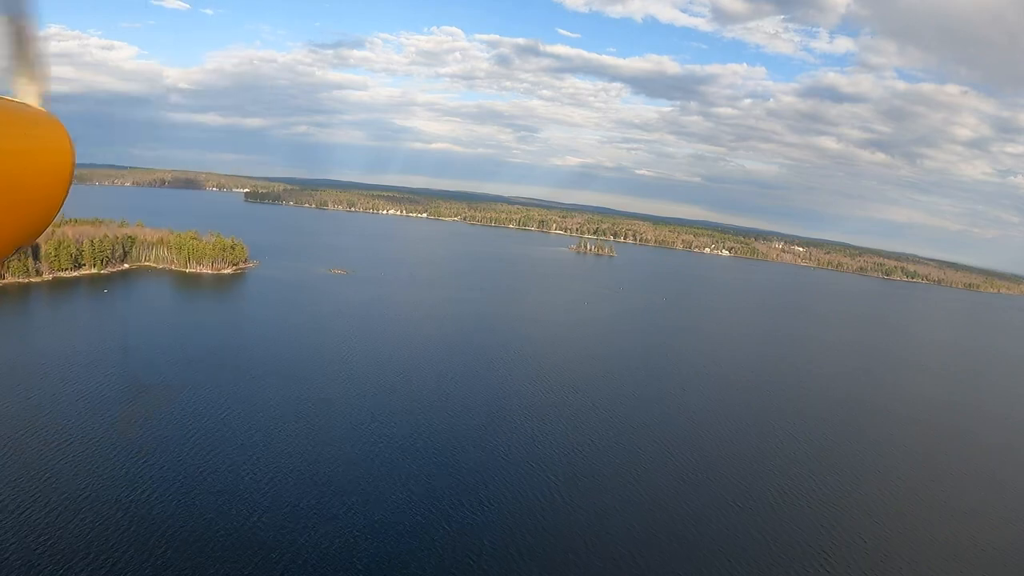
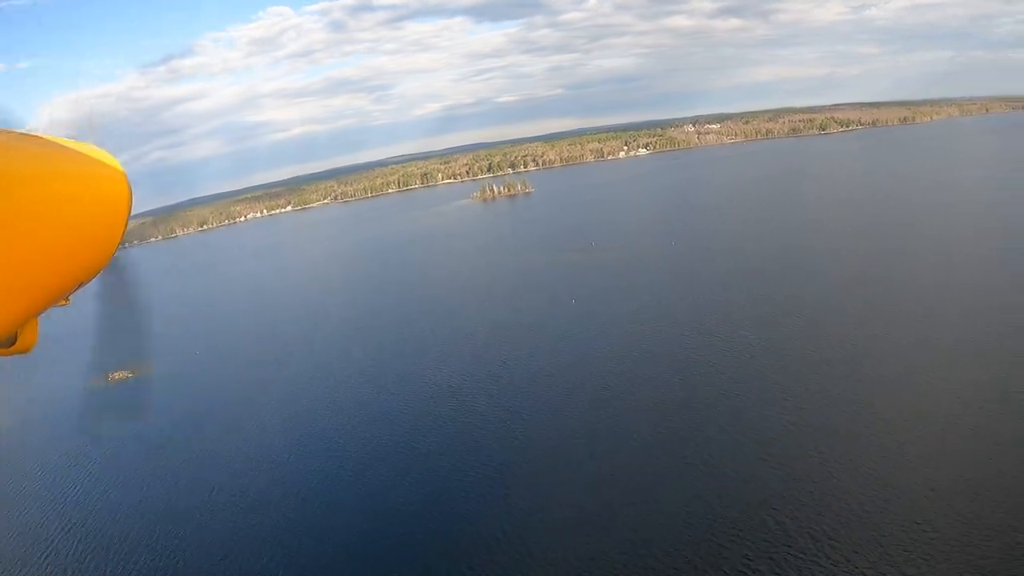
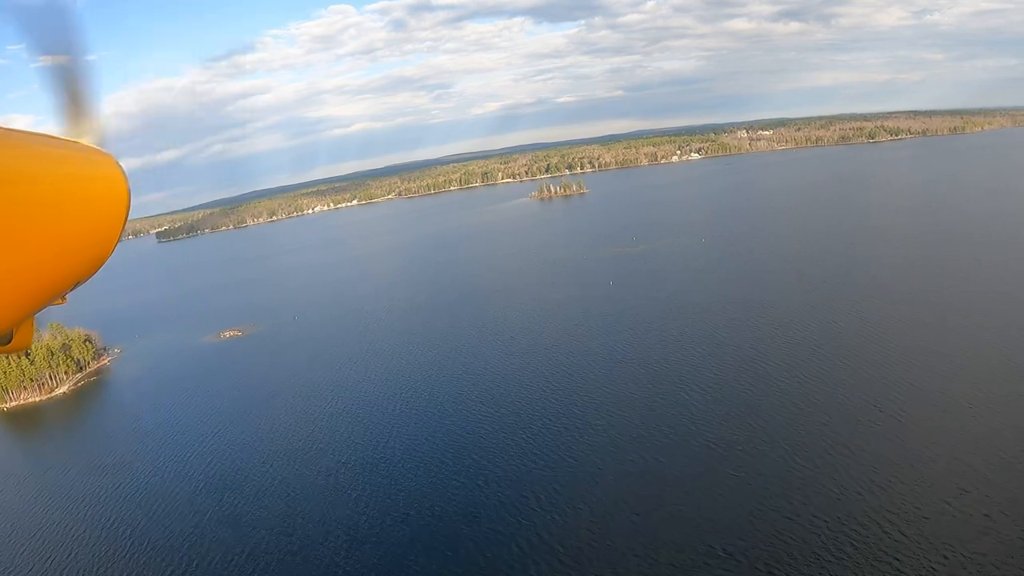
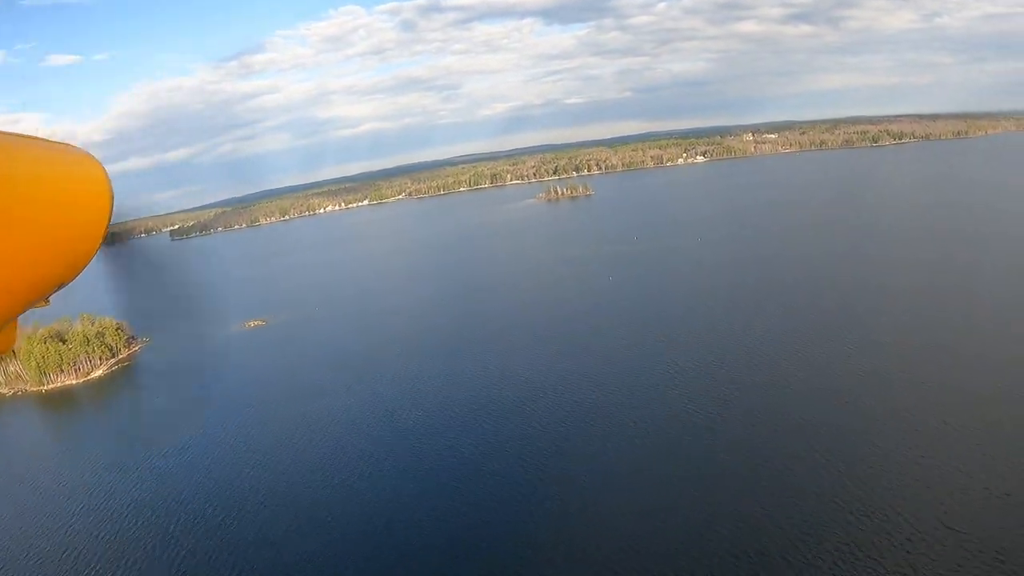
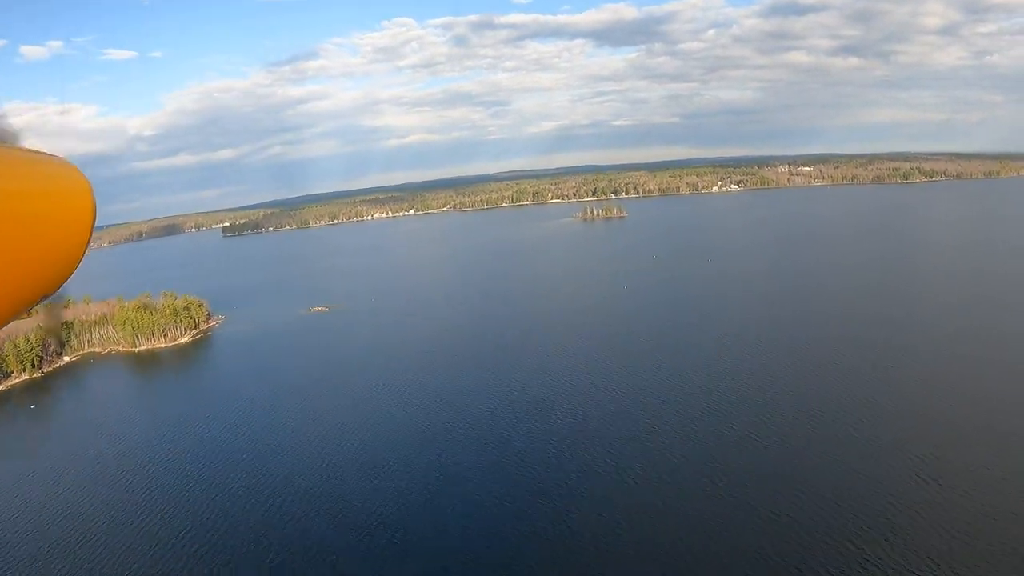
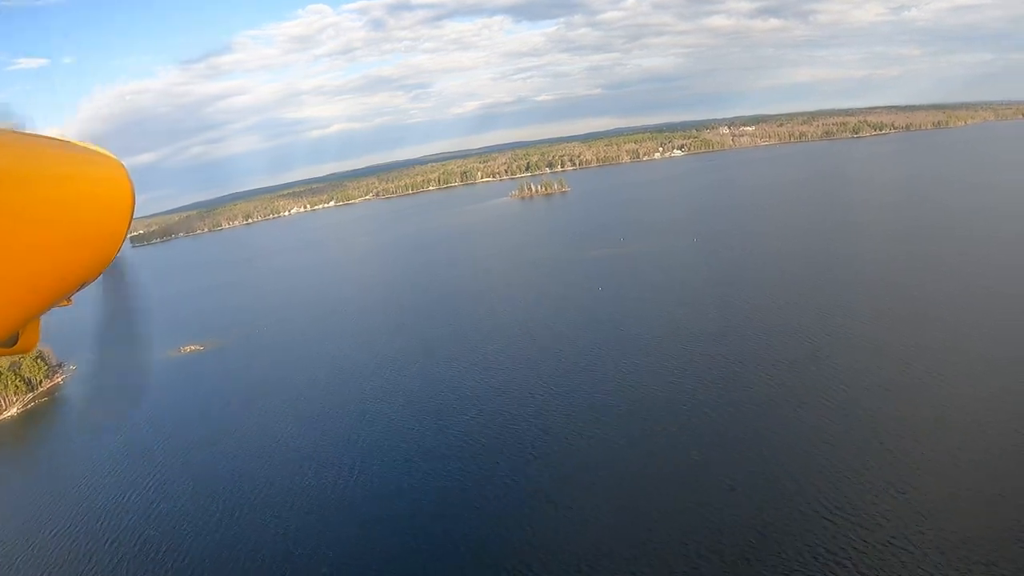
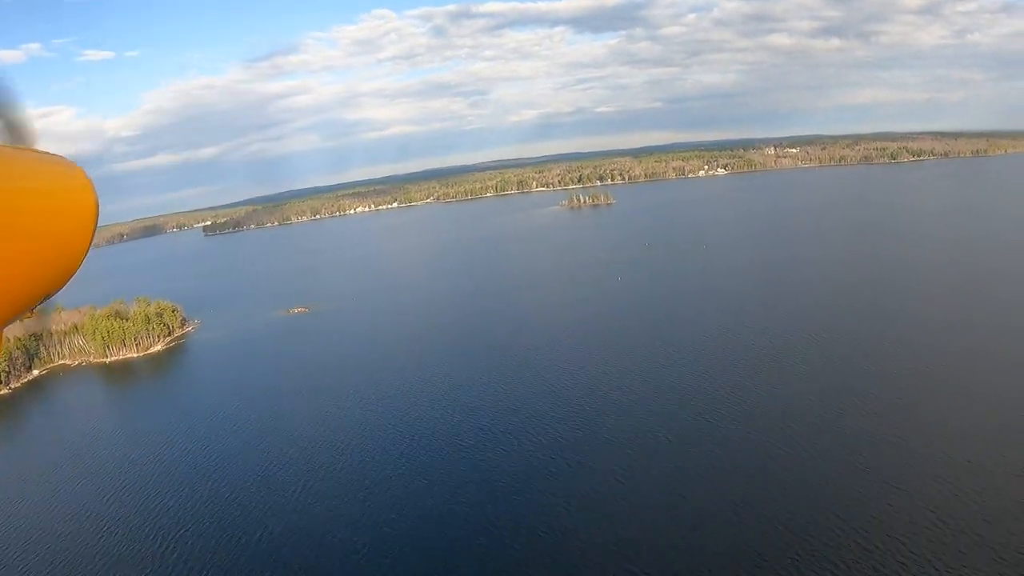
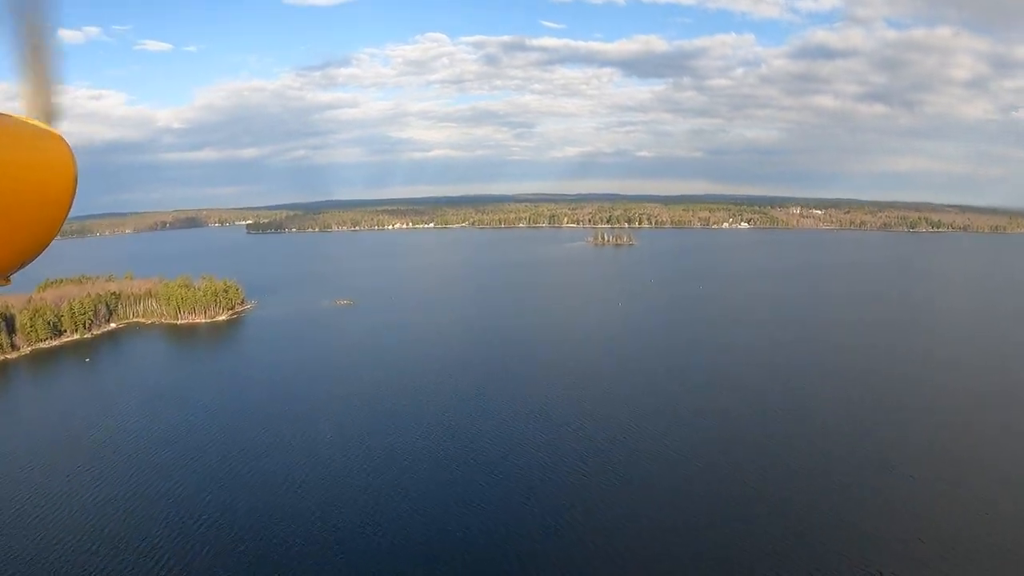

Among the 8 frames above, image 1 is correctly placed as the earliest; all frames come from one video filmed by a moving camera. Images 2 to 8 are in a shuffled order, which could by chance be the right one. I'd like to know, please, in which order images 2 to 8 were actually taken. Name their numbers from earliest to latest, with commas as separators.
8, 5, 7, 4, 3, 6, 2
